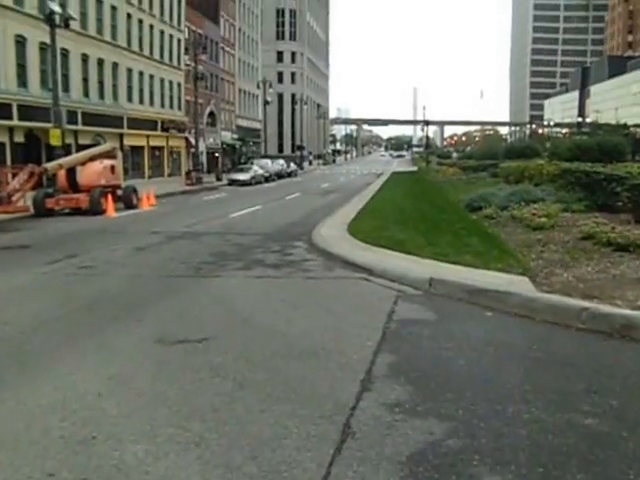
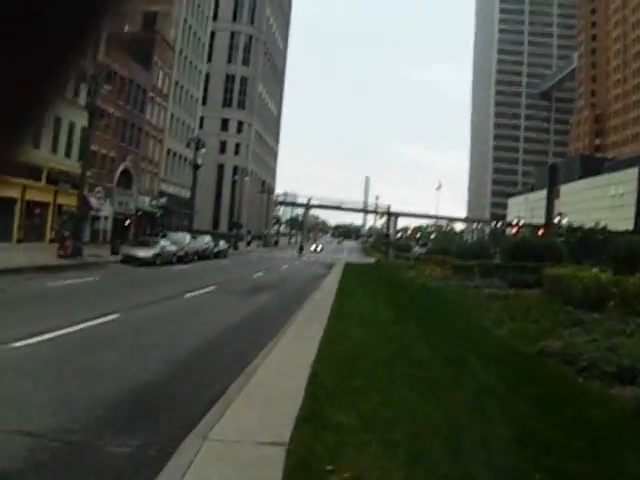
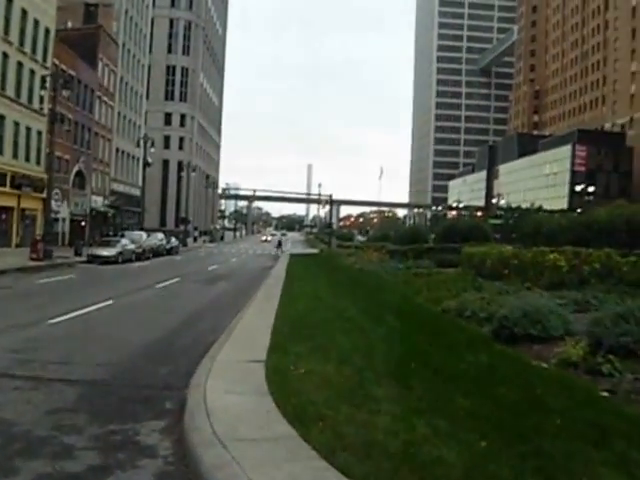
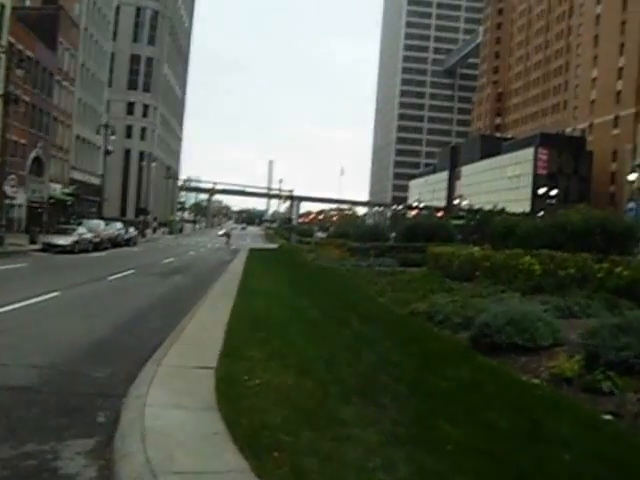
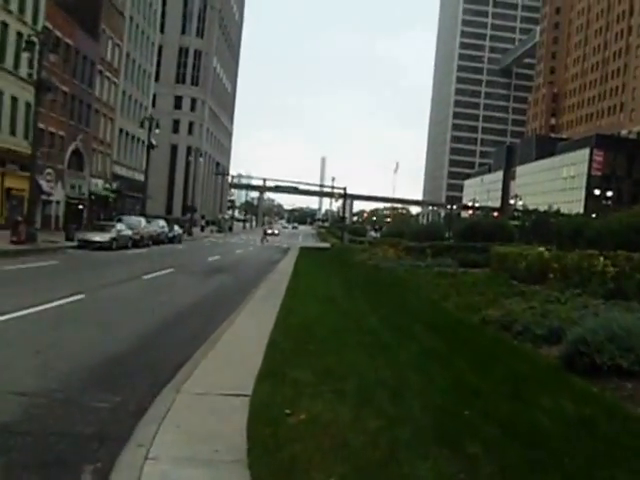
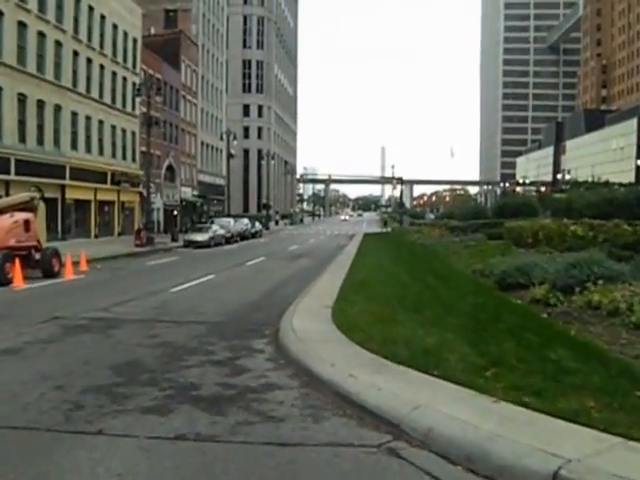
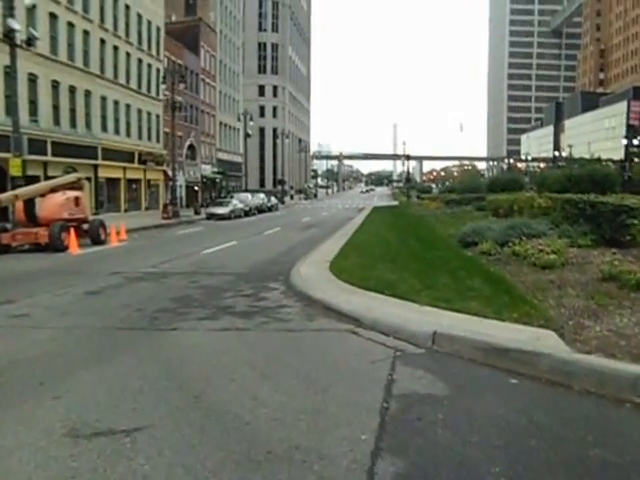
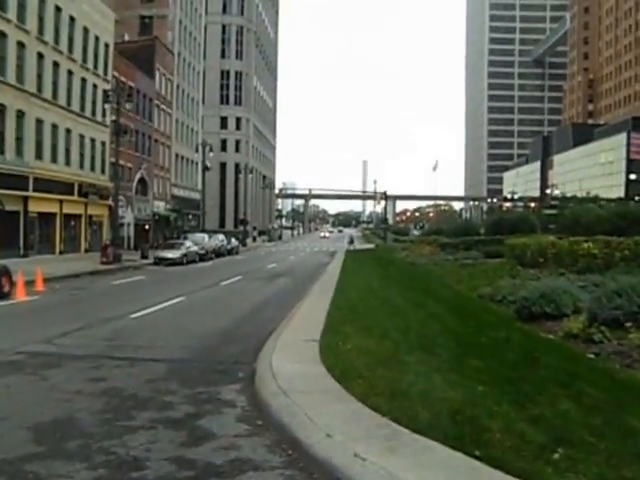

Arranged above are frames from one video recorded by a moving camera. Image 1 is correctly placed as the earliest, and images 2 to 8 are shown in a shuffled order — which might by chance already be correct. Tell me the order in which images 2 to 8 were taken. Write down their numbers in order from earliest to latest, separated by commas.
7, 6, 8, 3, 4, 5, 2
